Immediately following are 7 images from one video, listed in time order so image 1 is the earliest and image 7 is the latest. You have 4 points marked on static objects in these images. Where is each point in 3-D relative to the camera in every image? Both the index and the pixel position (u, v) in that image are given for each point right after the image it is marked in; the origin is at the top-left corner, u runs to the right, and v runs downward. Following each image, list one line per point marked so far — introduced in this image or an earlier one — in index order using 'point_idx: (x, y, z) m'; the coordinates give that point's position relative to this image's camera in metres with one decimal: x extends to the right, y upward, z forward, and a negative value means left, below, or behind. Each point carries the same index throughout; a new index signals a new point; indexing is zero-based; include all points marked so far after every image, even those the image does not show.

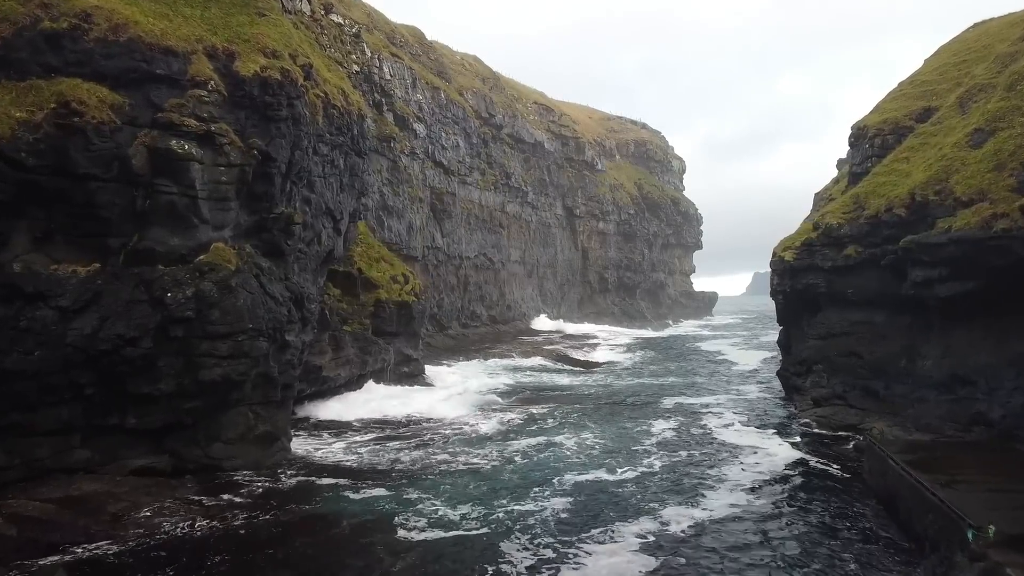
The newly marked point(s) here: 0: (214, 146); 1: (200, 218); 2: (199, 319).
0: (-6.8, +3.2, +19.9) m
1: (-7.0, +1.6, +19.6) m
2: (-6.8, -0.7, +19.1) m
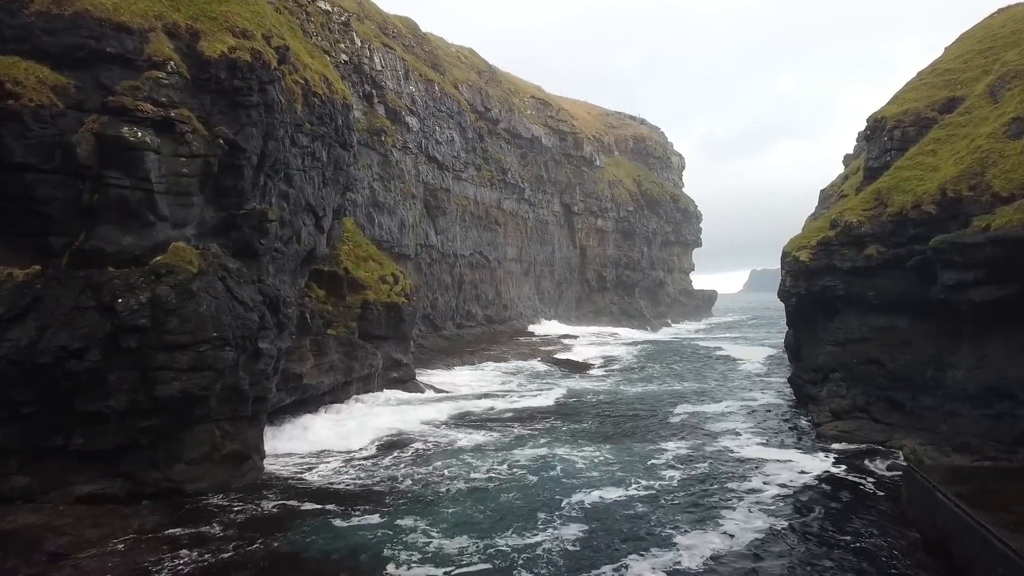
0: (-6.9, +3.1, +17.9) m
1: (-7.1, +1.5, +17.6) m
2: (-6.9, -0.8, +17.1) m
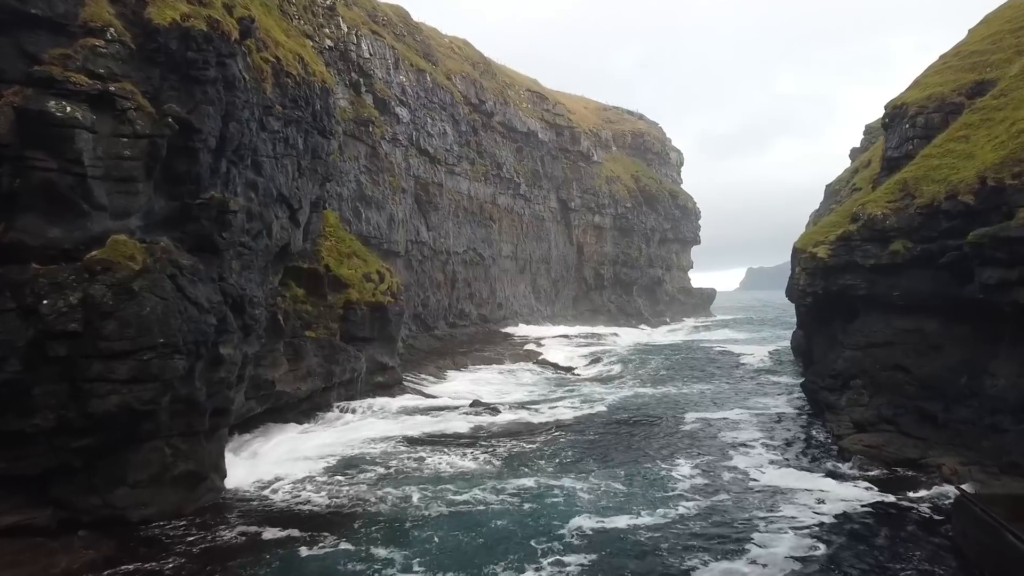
0: (-7.1, +3.2, +15.6) m
1: (-7.3, +1.5, +15.3) m
2: (-7.1, -0.8, +14.8) m
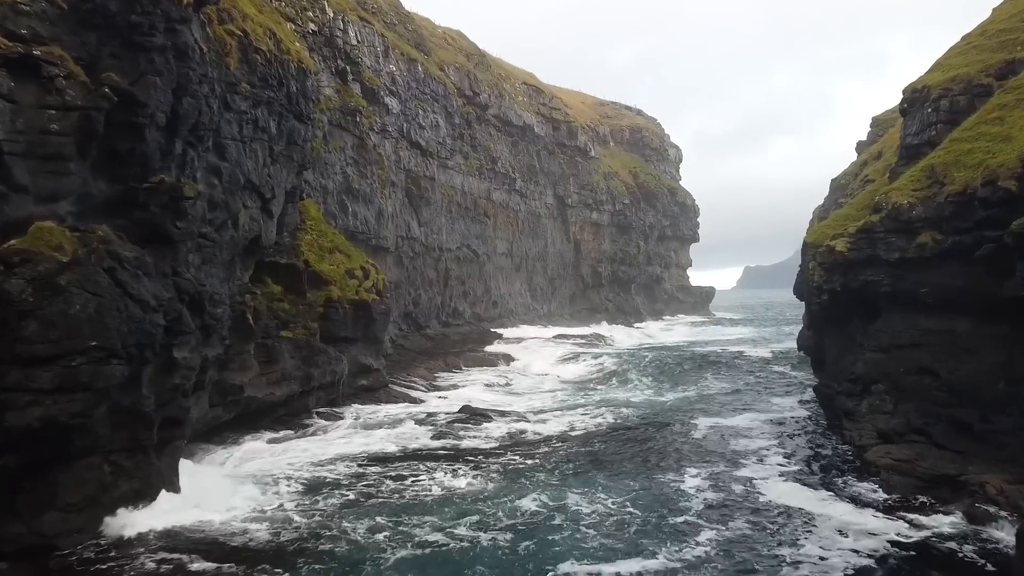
0: (-7.3, +3.2, +13.5) m
1: (-7.5, +1.6, +13.2) m
2: (-7.3, -0.7, +12.7) m
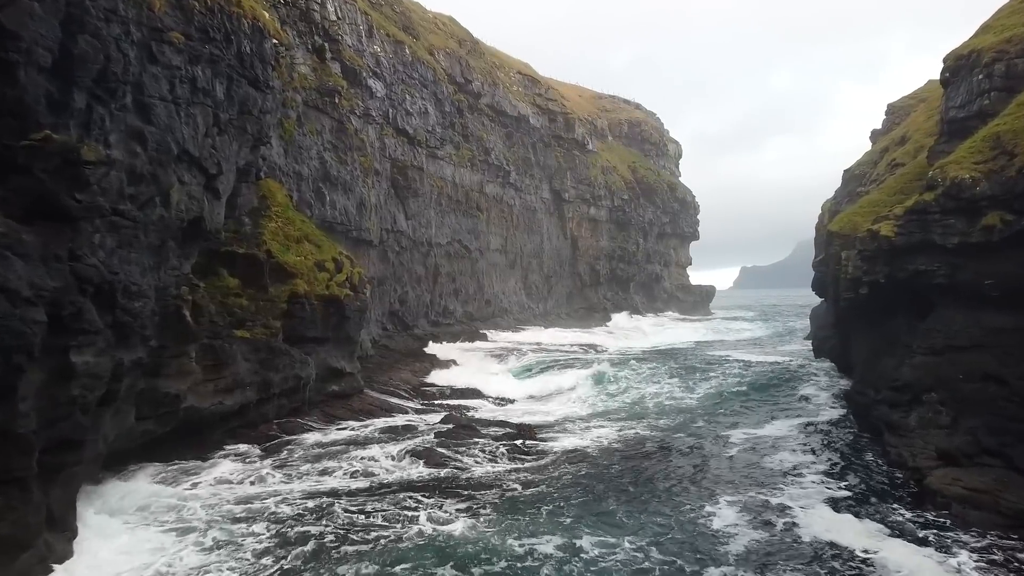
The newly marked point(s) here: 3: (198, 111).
0: (-7.6, +3.4, +10.0) m
1: (-7.8, +1.8, +9.6) m
2: (-7.6, -0.5, +9.2) m
3: (-6.9, +3.9, +19.1) m
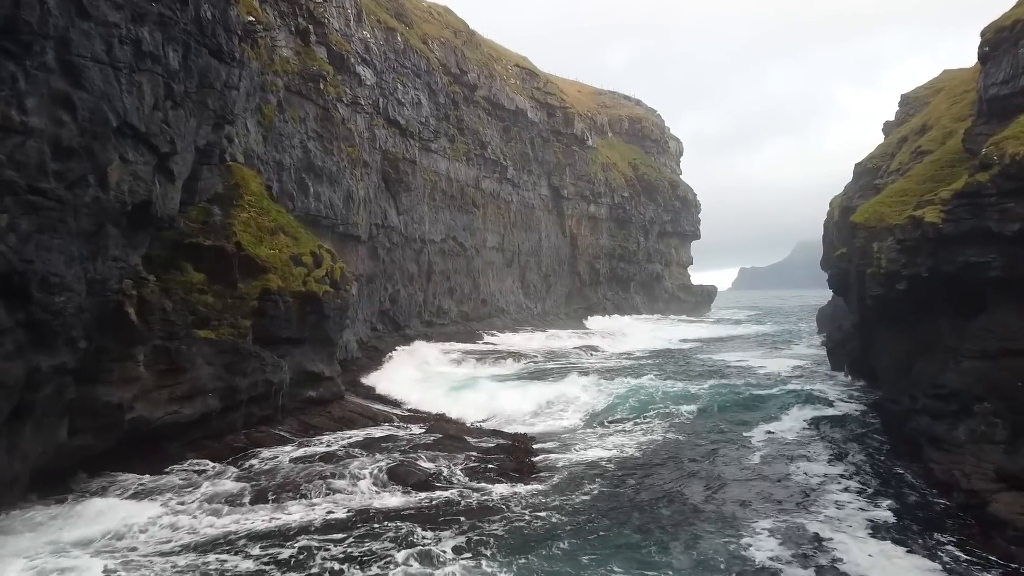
0: (-7.7, +3.6, +7.5) m
1: (-7.9, +1.9, +7.2) m
2: (-7.7, -0.4, +6.7) m
3: (-7.0, +4.0, +16.7) m
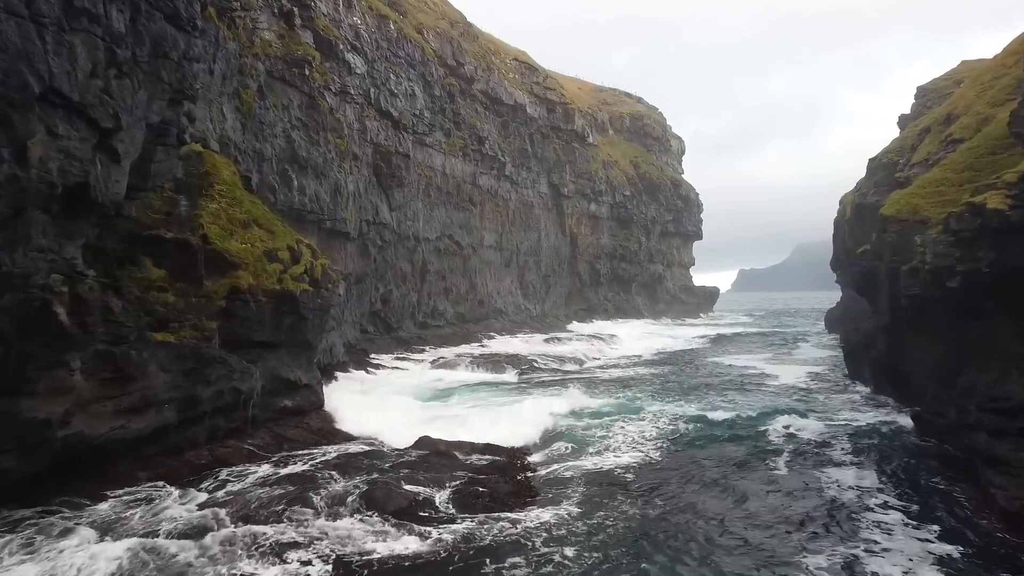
0: (-7.8, +3.6, +5.1) m
1: (-8.0, +2.0, +4.8) m
2: (-7.8, -0.3, +4.3) m
3: (-7.1, +4.0, +14.3) m
